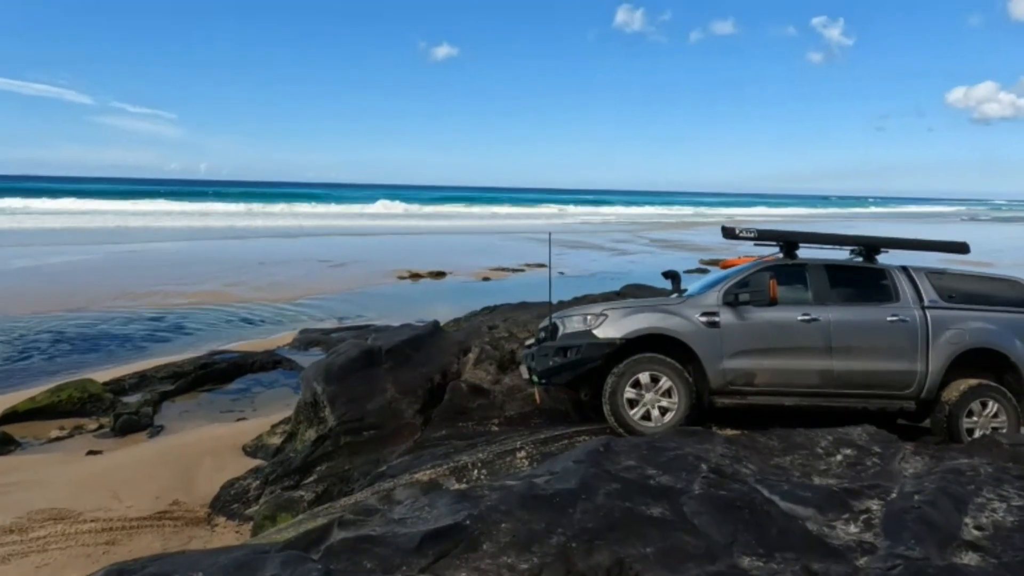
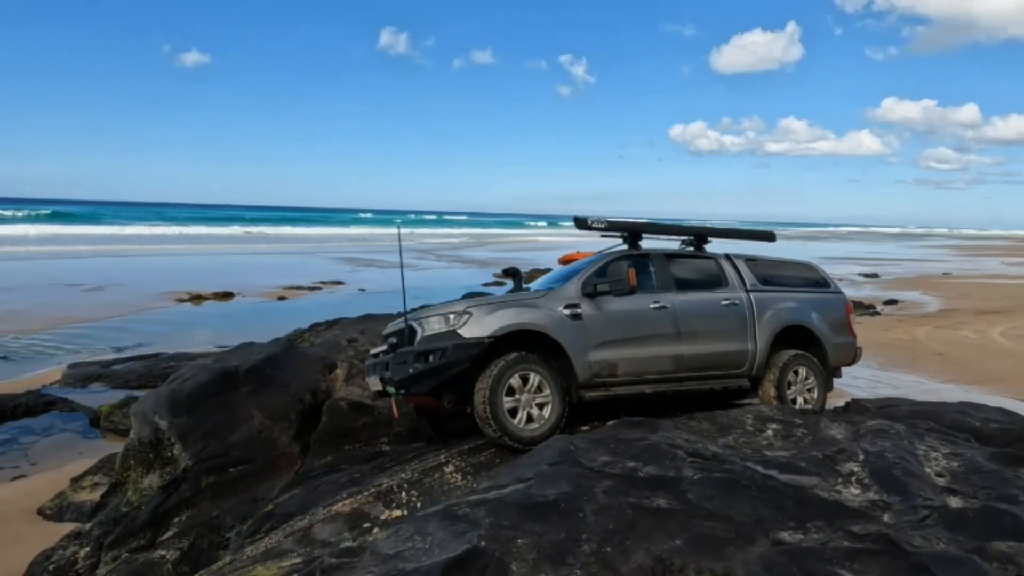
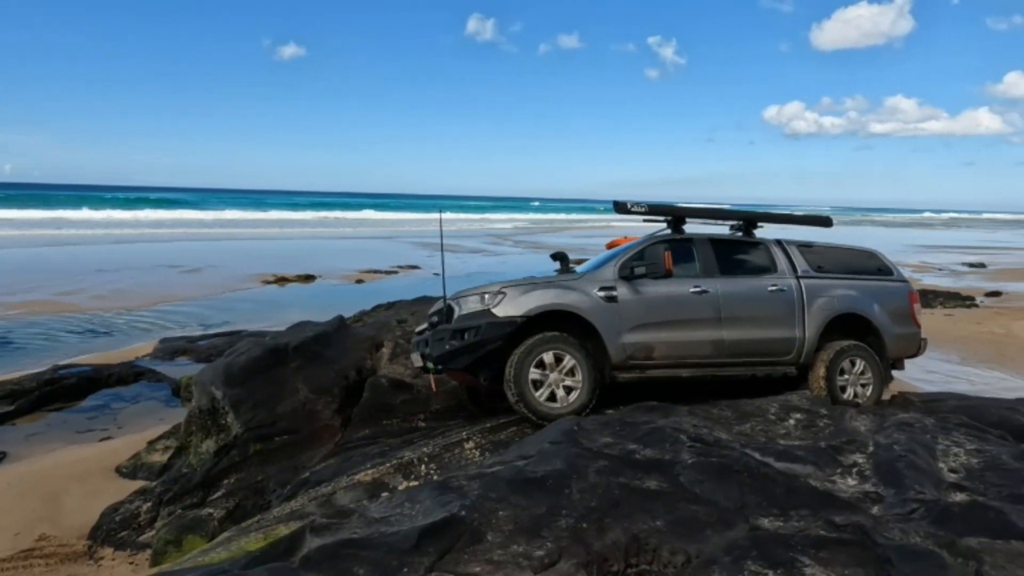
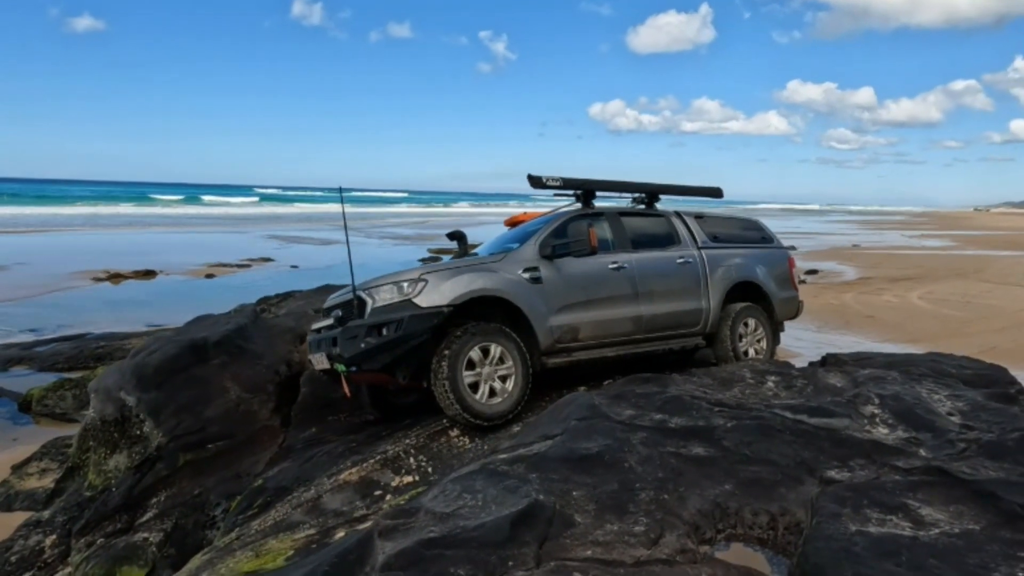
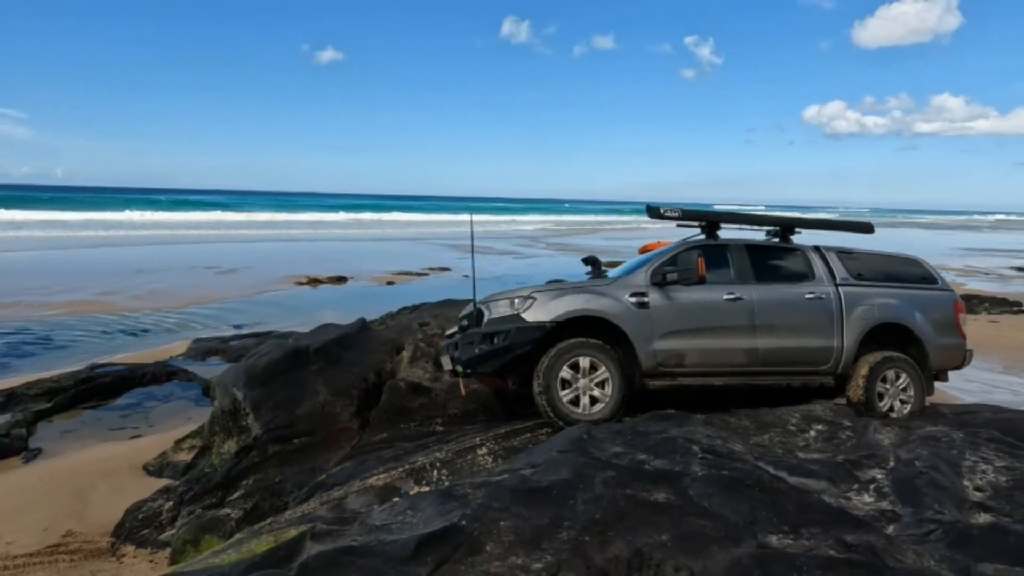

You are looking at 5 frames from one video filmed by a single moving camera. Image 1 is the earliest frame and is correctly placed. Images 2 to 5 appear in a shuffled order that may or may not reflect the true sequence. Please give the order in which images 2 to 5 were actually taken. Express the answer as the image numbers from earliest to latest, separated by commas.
5, 3, 2, 4
